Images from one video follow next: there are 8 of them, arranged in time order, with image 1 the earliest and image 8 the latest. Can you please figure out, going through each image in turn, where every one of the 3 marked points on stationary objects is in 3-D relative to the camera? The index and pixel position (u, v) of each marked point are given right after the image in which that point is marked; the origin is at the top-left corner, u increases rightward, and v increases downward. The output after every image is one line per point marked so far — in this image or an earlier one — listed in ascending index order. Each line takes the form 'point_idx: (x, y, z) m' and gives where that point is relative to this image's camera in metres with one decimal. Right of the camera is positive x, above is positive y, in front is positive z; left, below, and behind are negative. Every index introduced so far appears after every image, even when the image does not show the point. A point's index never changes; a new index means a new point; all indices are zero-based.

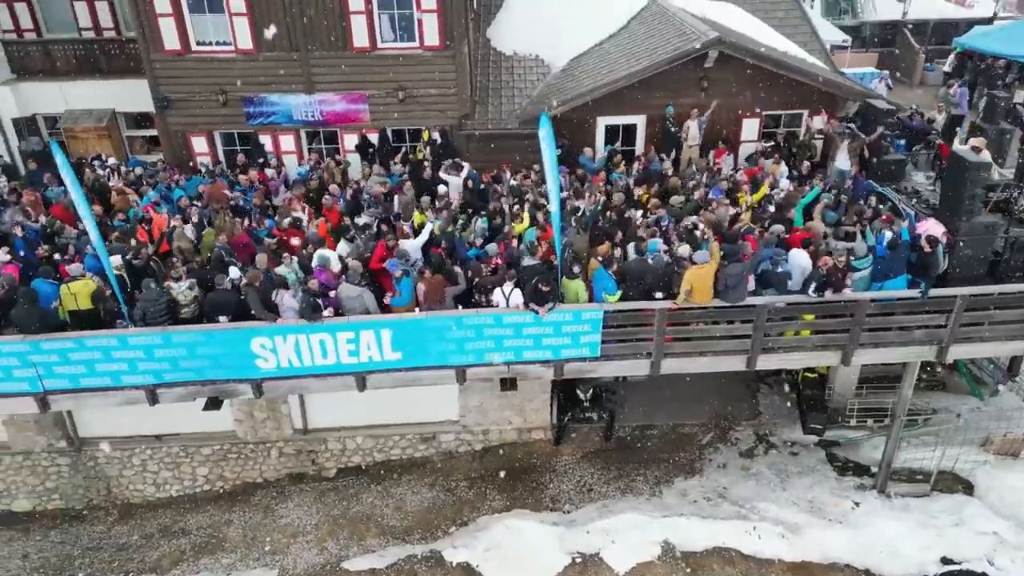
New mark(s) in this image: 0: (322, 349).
0: (-2.7, -0.8, +9.9) m
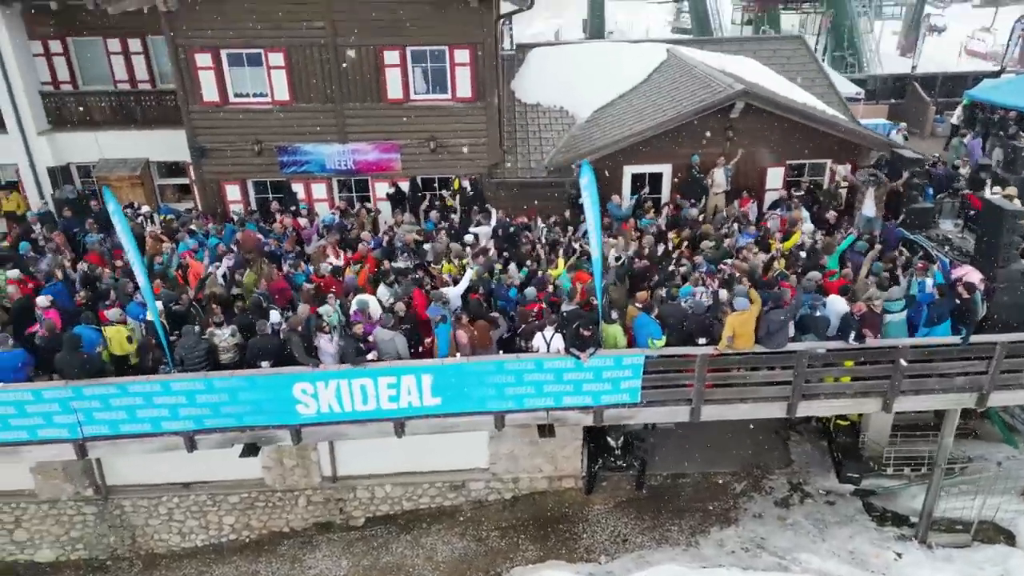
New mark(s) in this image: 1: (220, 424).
0: (-2.1, -1.5, +9.9) m
1: (-4.1, -1.9, +10.0) m
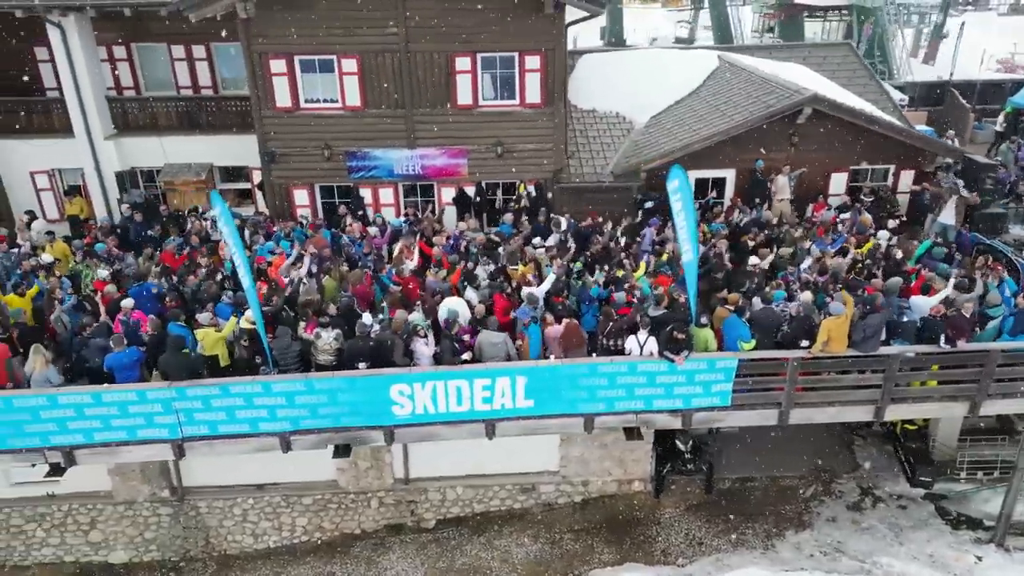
0: (-0.8, -1.5, +10.0) m
1: (-2.8, -1.9, +10.0) m
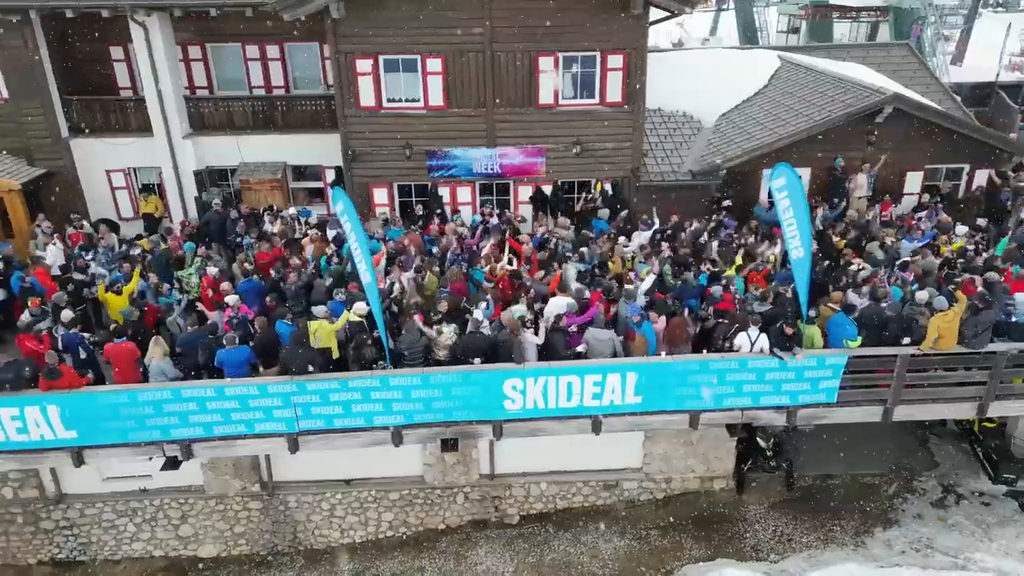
0: (+0.8, -1.5, +10.1) m
1: (-1.2, -1.9, +10.2) m
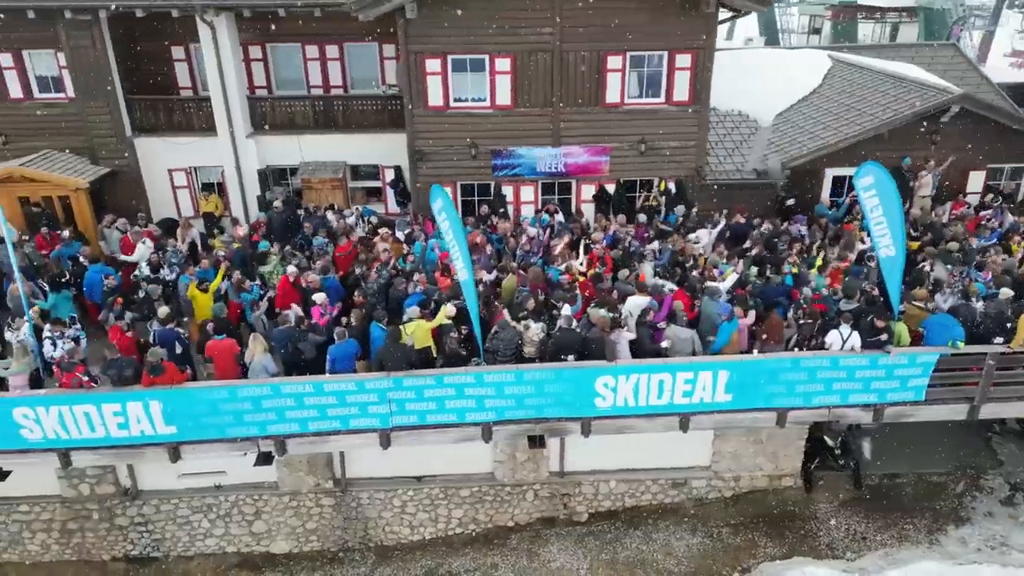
0: (+2.1, -1.4, +10.1) m
1: (+0.1, -1.8, +10.2) m
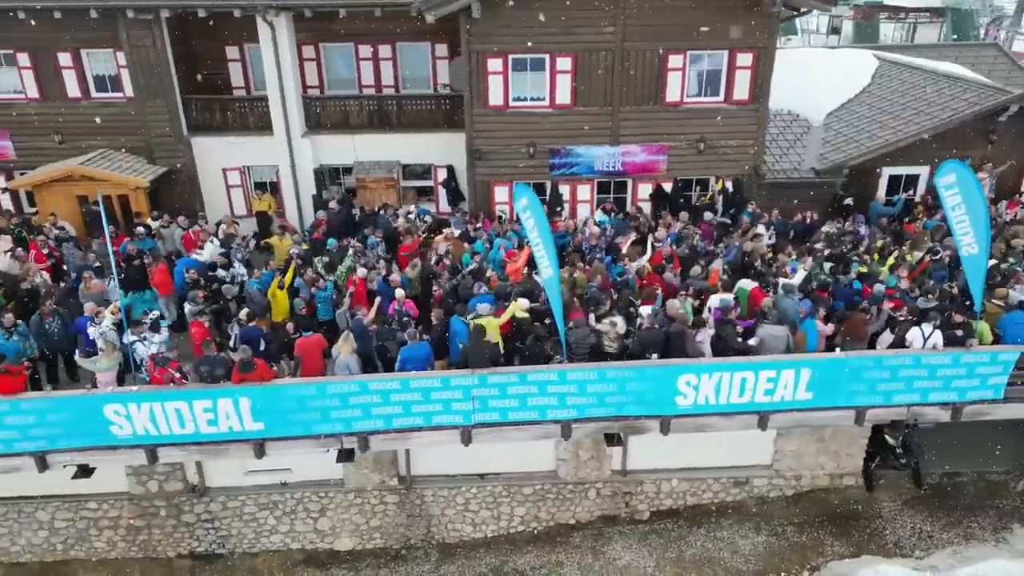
0: (+3.2, -1.4, +10.1) m
1: (+1.3, -1.8, +10.3) m
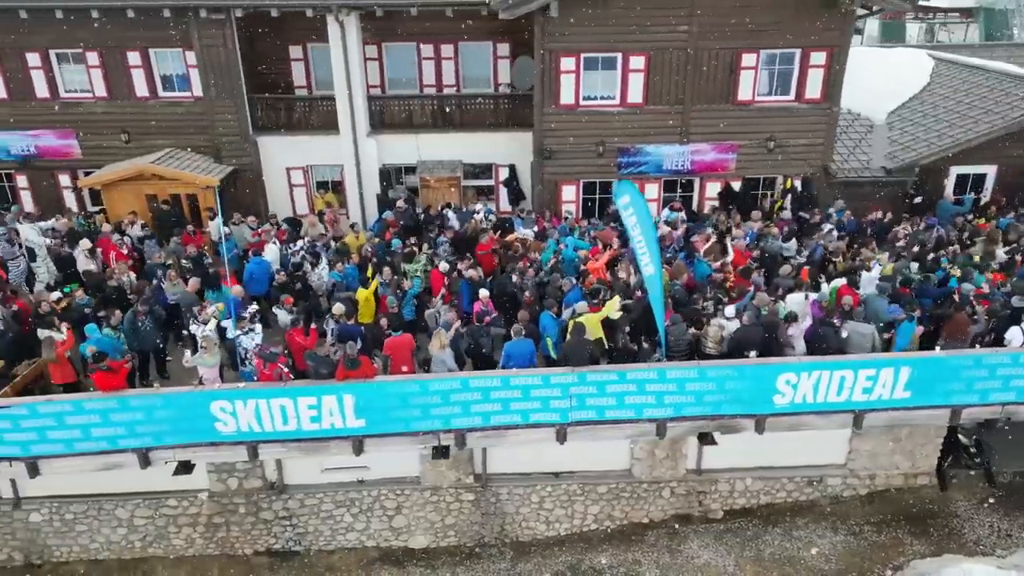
0: (+4.6, -1.4, +10.1) m
1: (+2.6, -1.8, +10.3) m
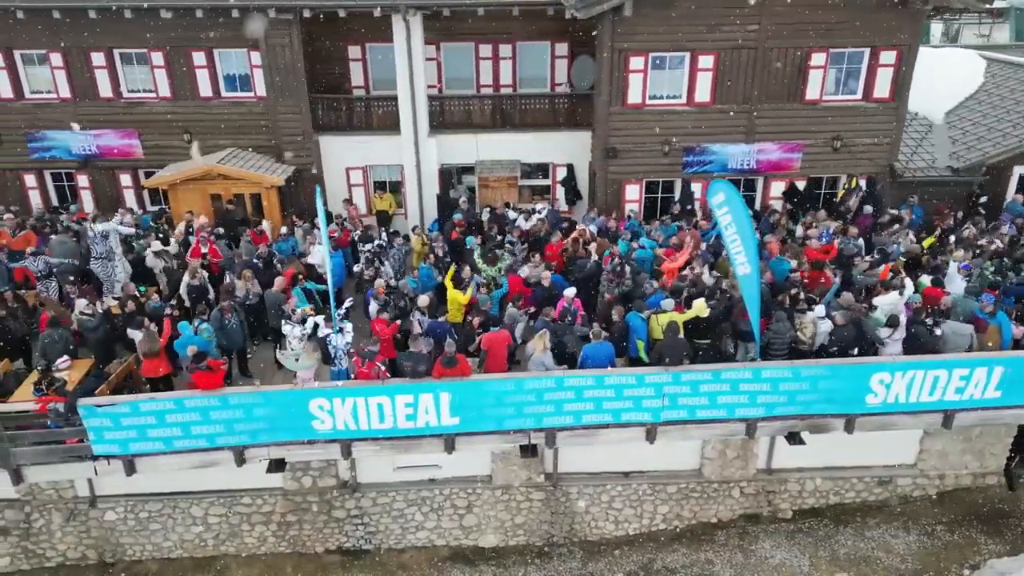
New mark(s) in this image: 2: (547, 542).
0: (+5.9, -1.4, +10.1) m
1: (+3.9, -1.8, +10.3) m
2: (+0.7, -4.8, +13.6) m
